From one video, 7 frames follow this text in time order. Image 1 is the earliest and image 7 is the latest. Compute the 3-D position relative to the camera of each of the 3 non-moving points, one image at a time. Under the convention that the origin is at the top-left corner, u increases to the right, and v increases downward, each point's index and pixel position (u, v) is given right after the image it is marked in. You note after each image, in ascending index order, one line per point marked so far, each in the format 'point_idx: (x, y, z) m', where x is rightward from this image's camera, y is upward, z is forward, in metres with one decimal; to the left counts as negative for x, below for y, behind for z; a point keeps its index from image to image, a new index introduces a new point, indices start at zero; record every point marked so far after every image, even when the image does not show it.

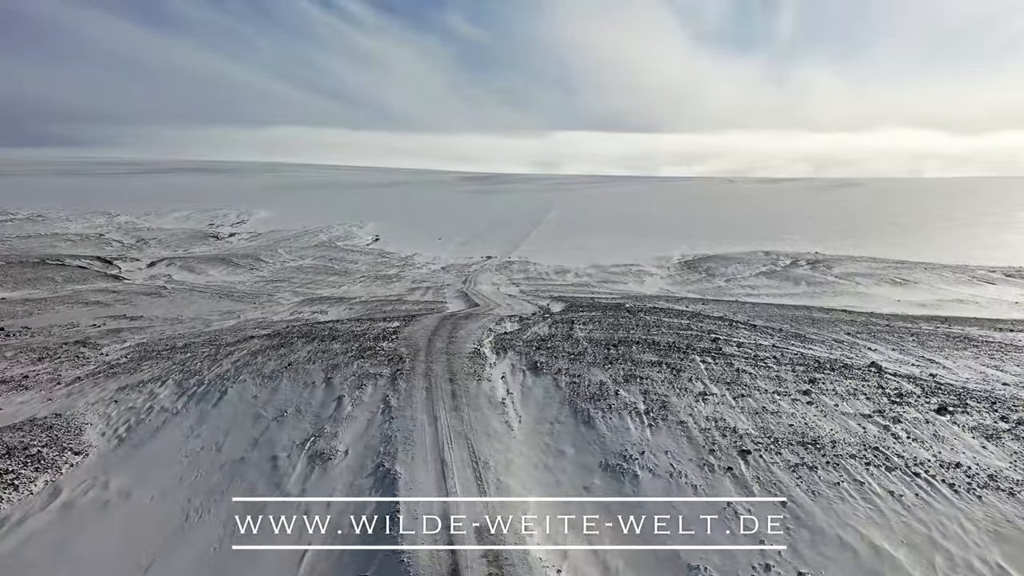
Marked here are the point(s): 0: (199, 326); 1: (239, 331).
0: (-5.1, -0.6, +13.5) m
1: (-4.0, -0.6, +11.9) m
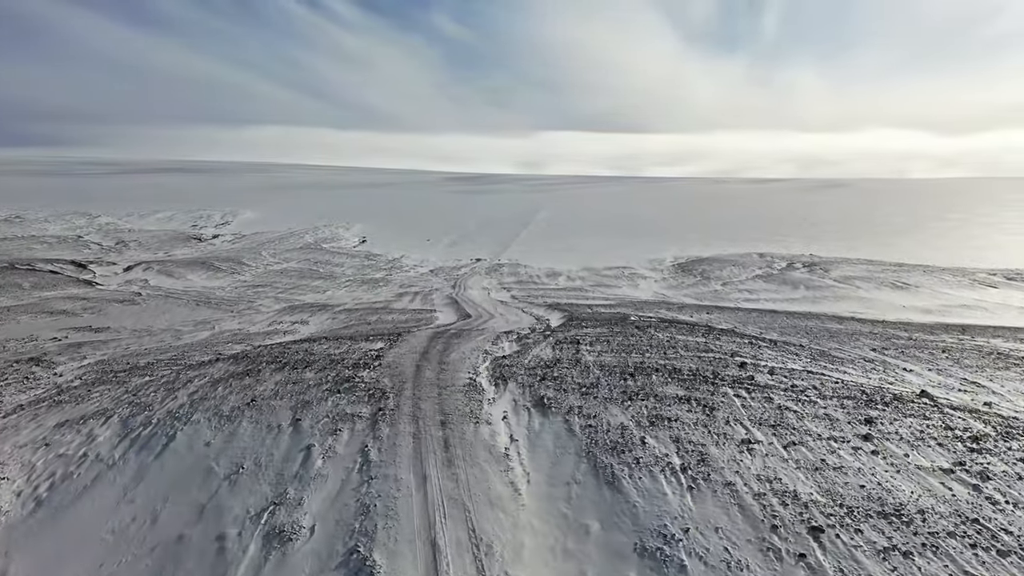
0: (-5.2, -0.8, +12.6) m
1: (-4.0, -0.8, +10.9) m
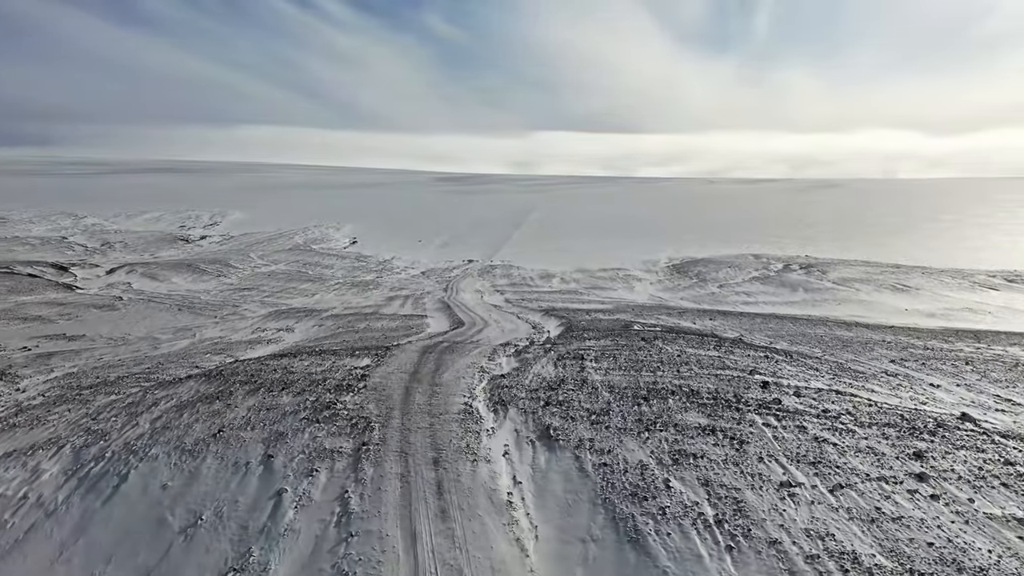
0: (-5.2, -0.9, +11.9) m
1: (-4.1, -0.9, +10.3) m
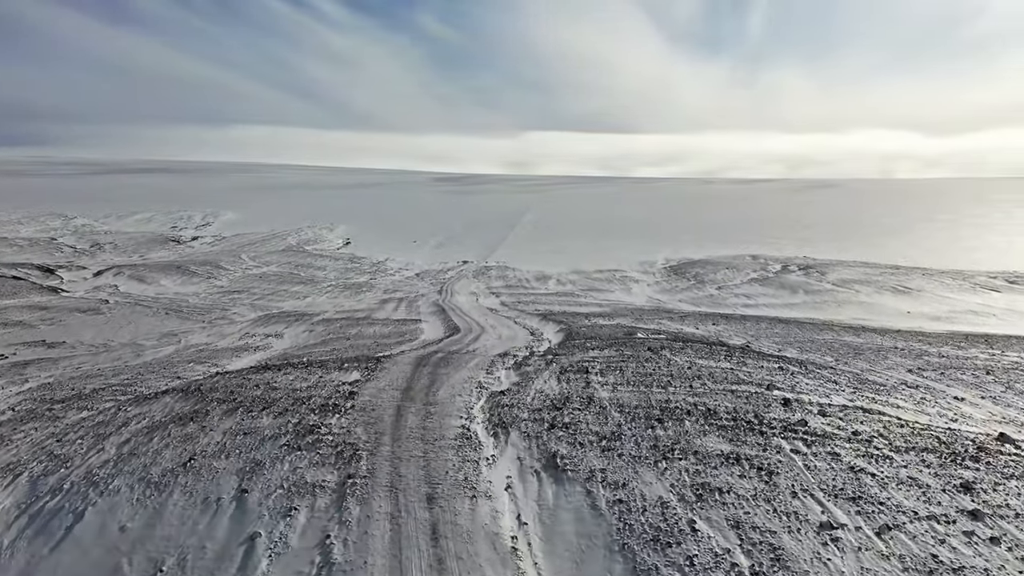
0: (-5.3, -0.9, +11.4) m
1: (-4.1, -0.9, +9.8) m
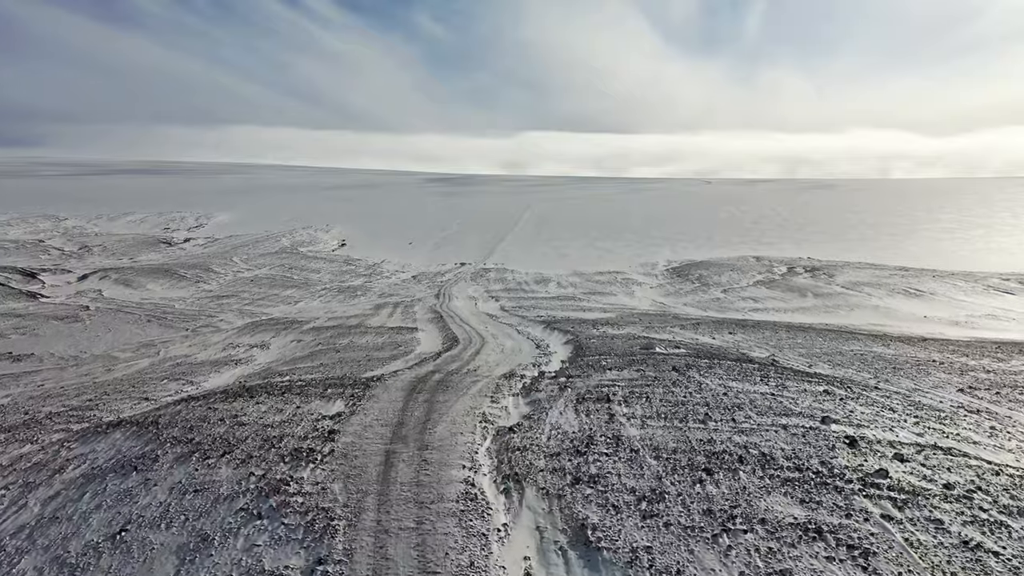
0: (-5.2, -1.1, +10.5) m
1: (-4.1, -1.1, +8.9) m
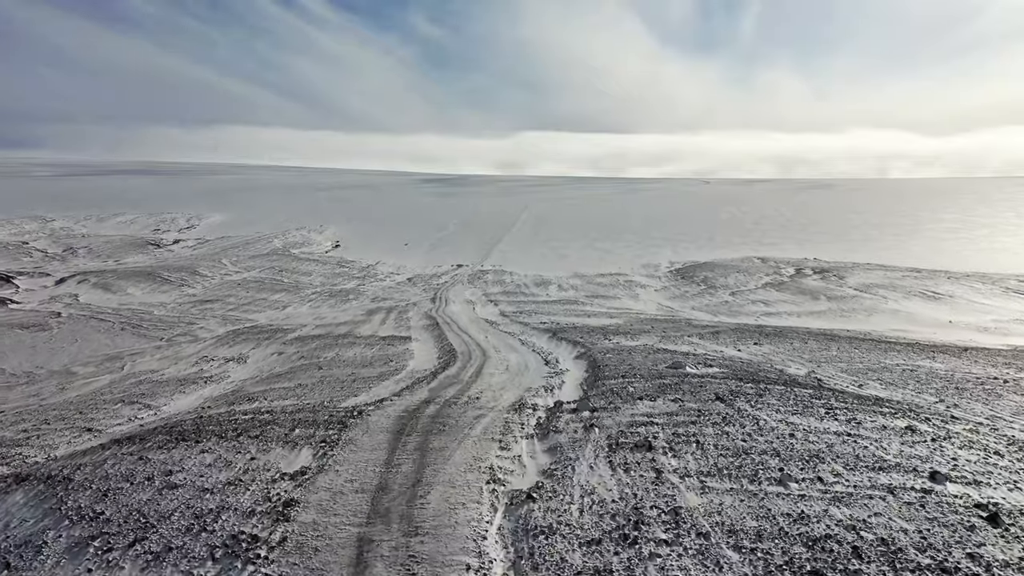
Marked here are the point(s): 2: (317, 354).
0: (-5.2, -1.2, +9.3) m
1: (-4.0, -1.2, +7.7) m
2: (-2.7, -0.9, +11.5) m
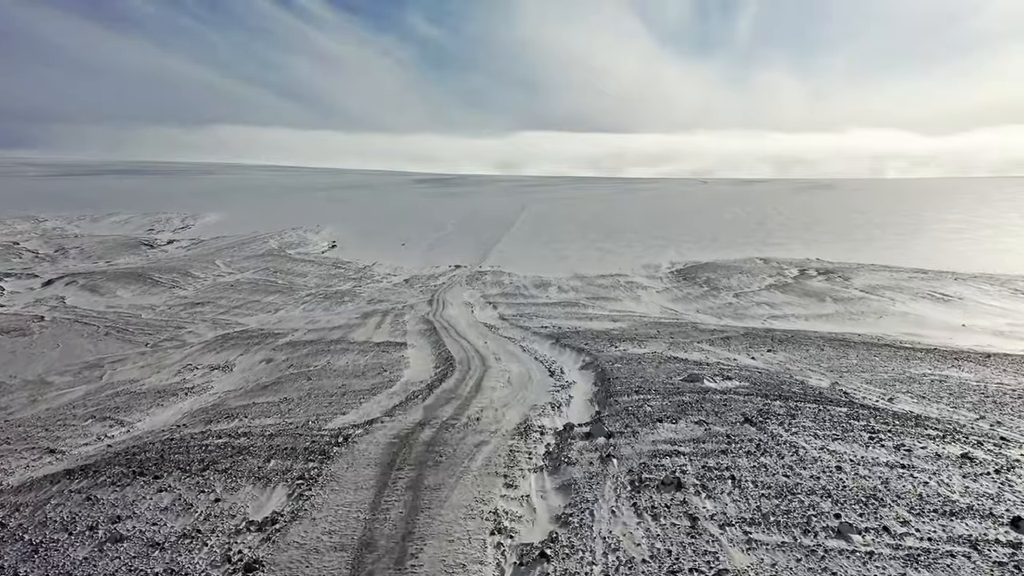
0: (-5.1, -1.2, +8.7) m
1: (-4.0, -1.2, +7.1) m
2: (-2.6, -0.9, +10.9) m
